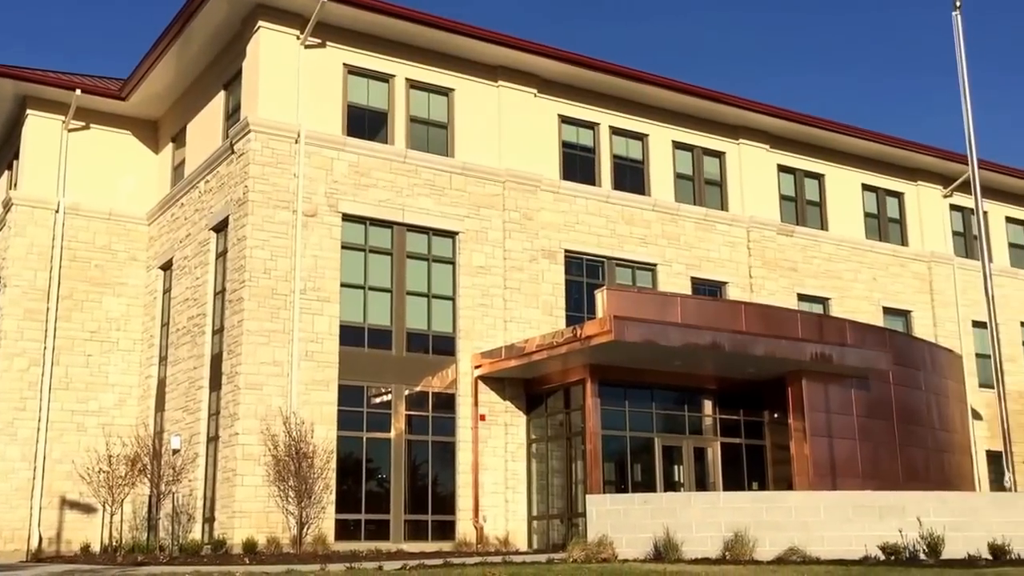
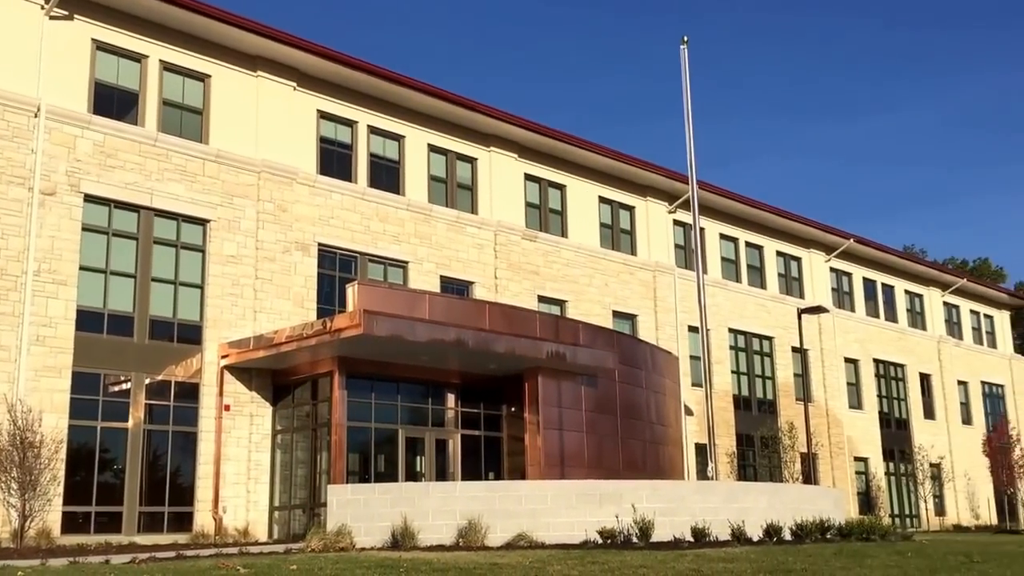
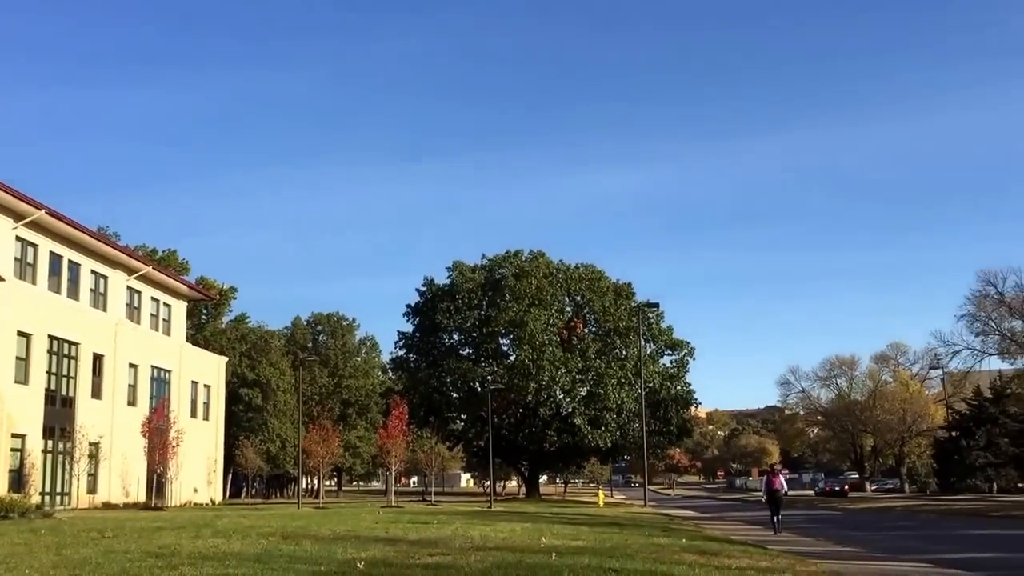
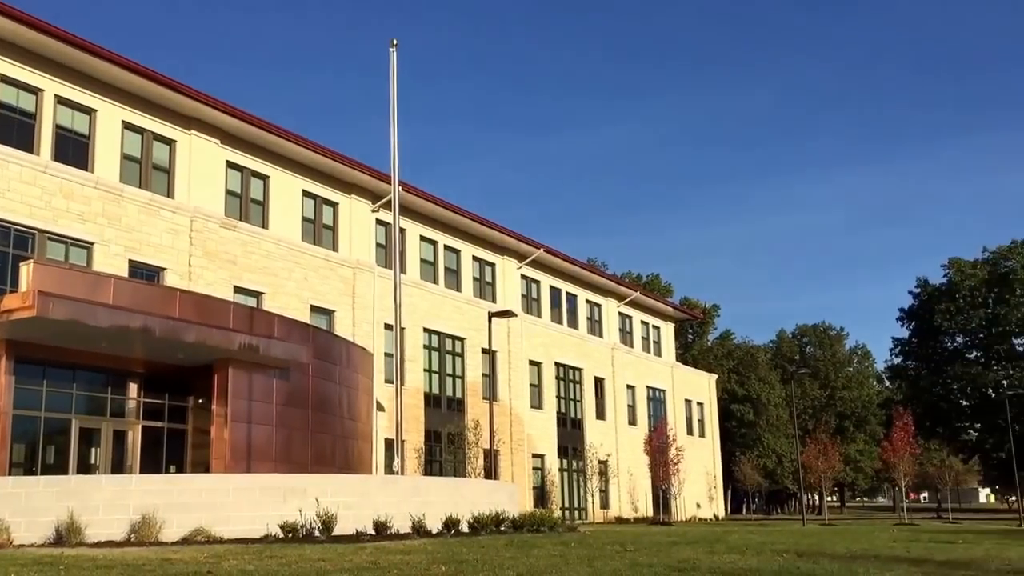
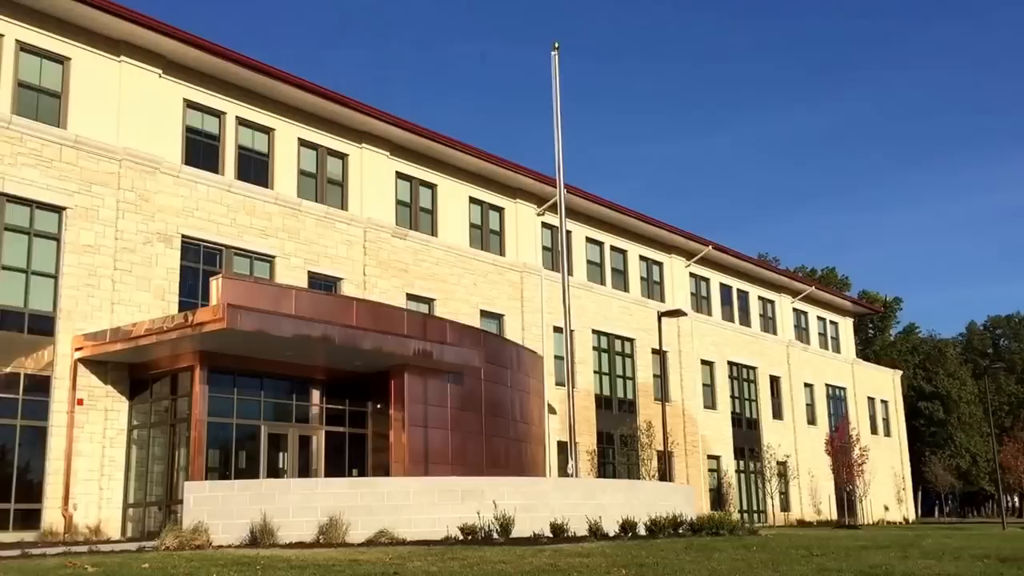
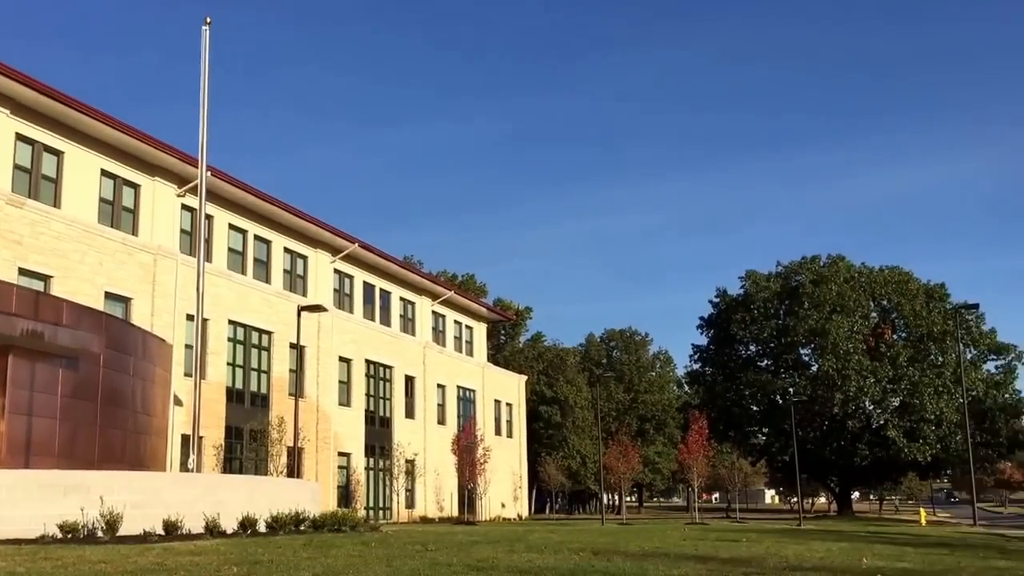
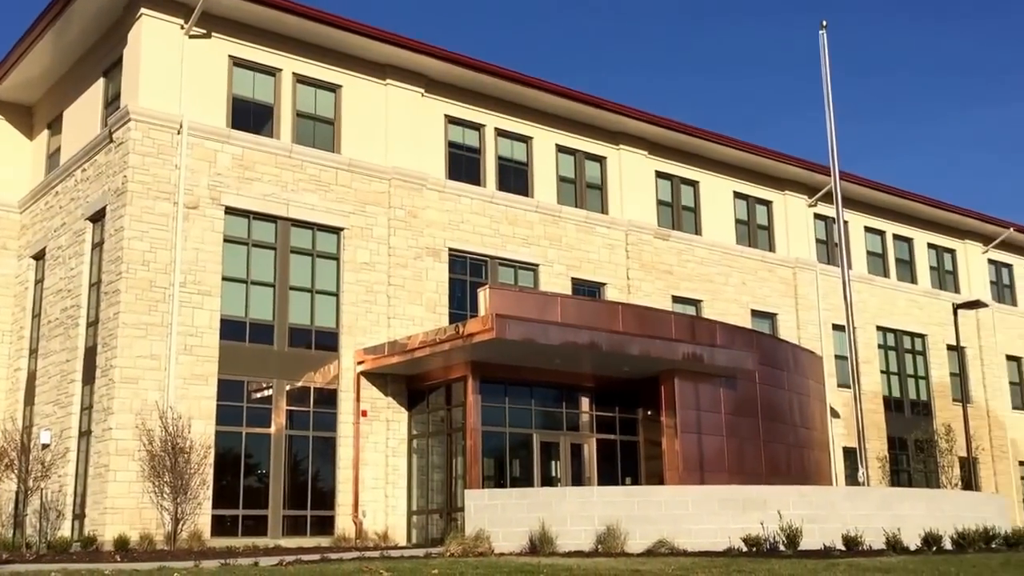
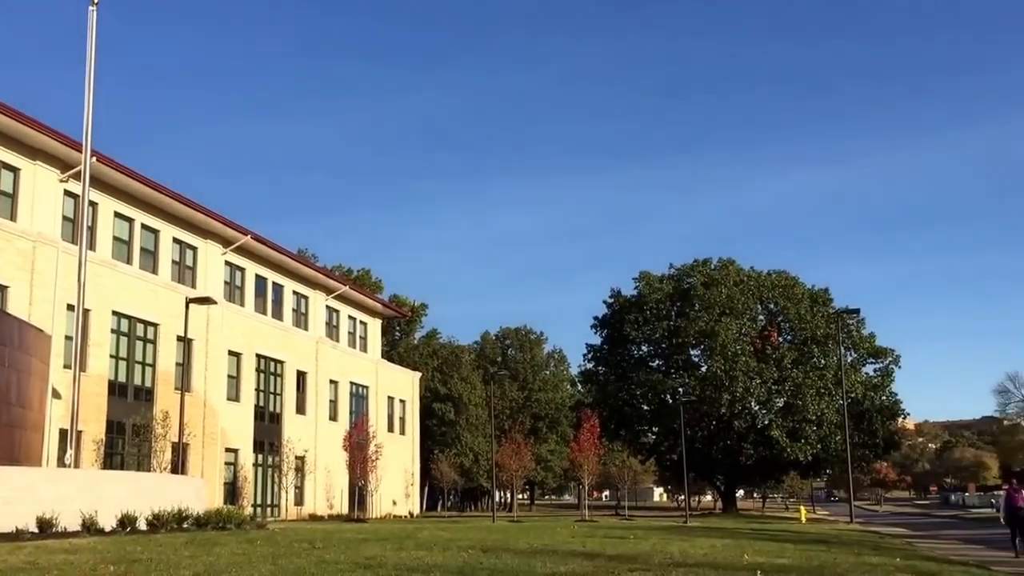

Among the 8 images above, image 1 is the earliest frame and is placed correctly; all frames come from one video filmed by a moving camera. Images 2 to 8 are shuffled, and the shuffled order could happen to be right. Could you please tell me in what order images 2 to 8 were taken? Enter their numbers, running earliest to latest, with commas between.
7, 2, 5, 4, 6, 8, 3
